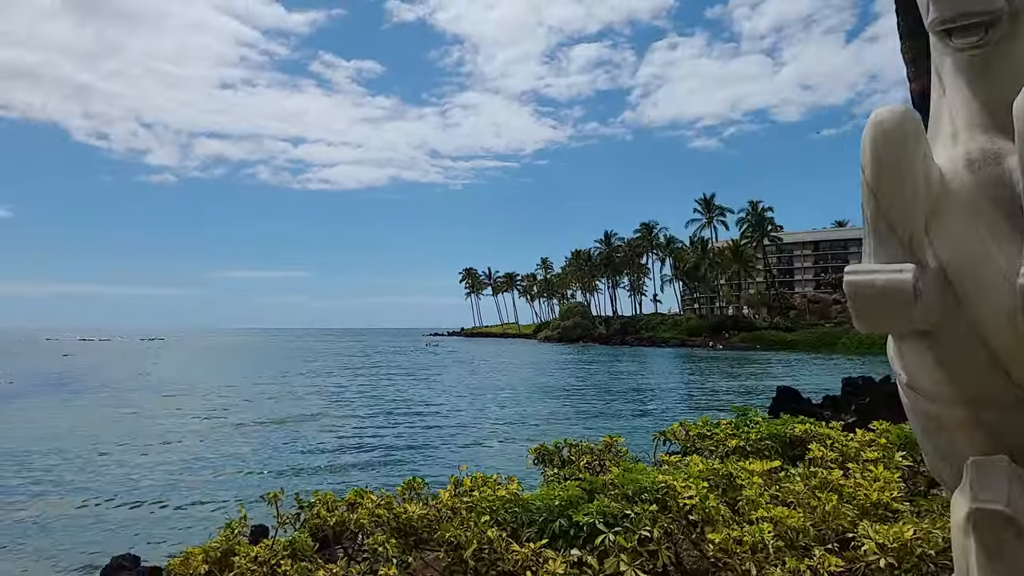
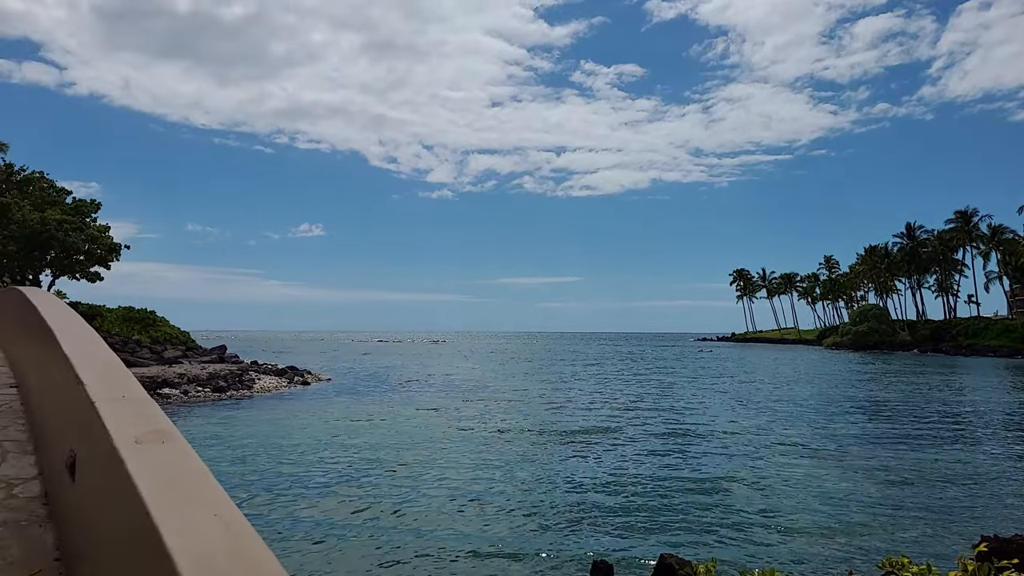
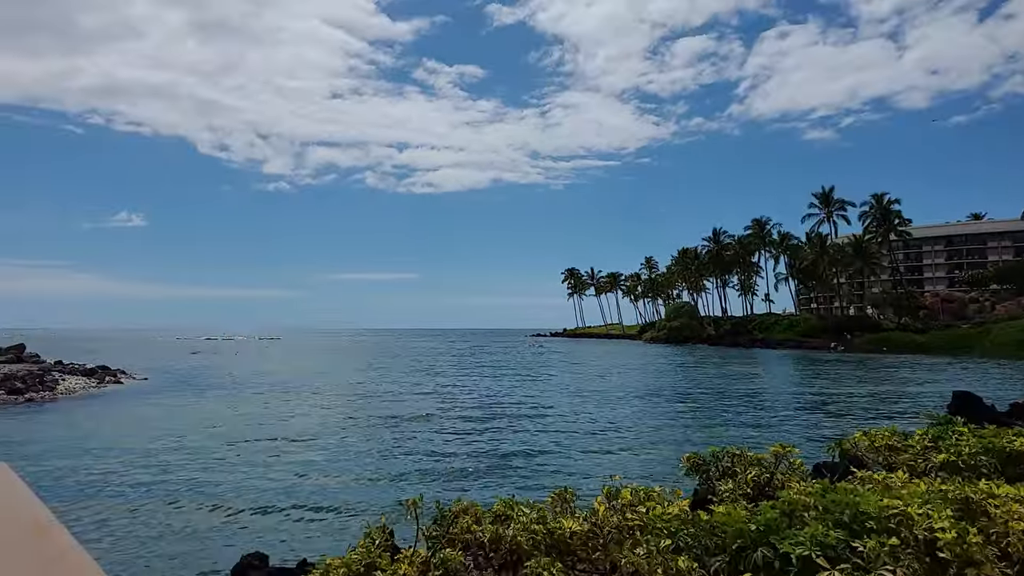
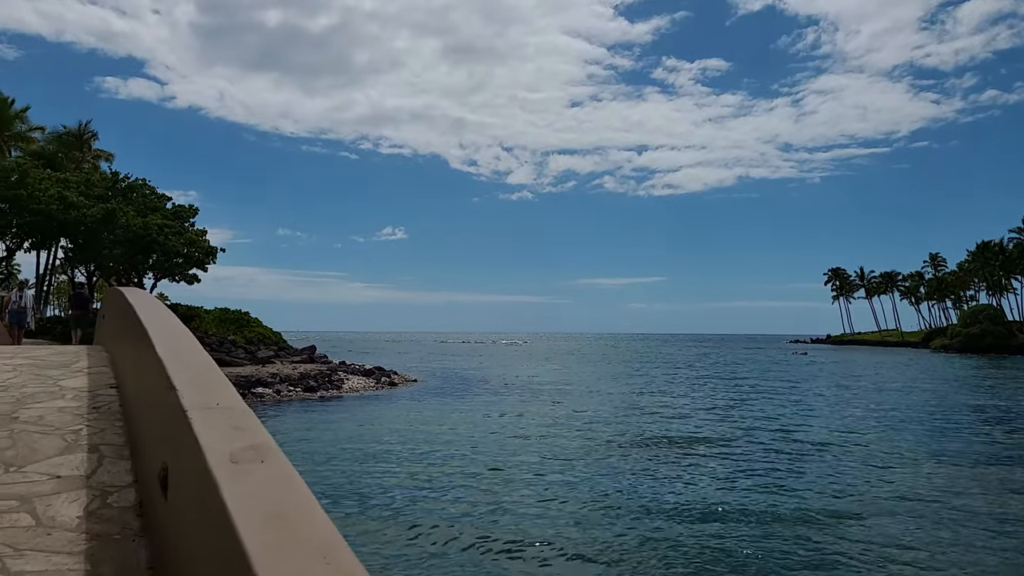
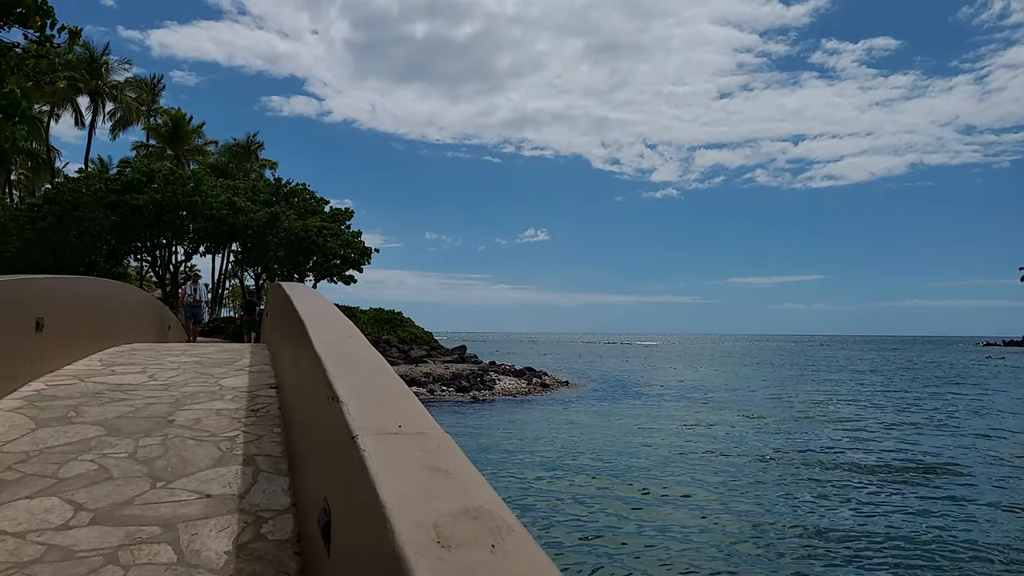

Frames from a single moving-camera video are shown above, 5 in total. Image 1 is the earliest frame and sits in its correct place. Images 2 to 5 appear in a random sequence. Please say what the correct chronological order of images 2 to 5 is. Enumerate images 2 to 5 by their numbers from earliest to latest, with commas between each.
3, 2, 4, 5
